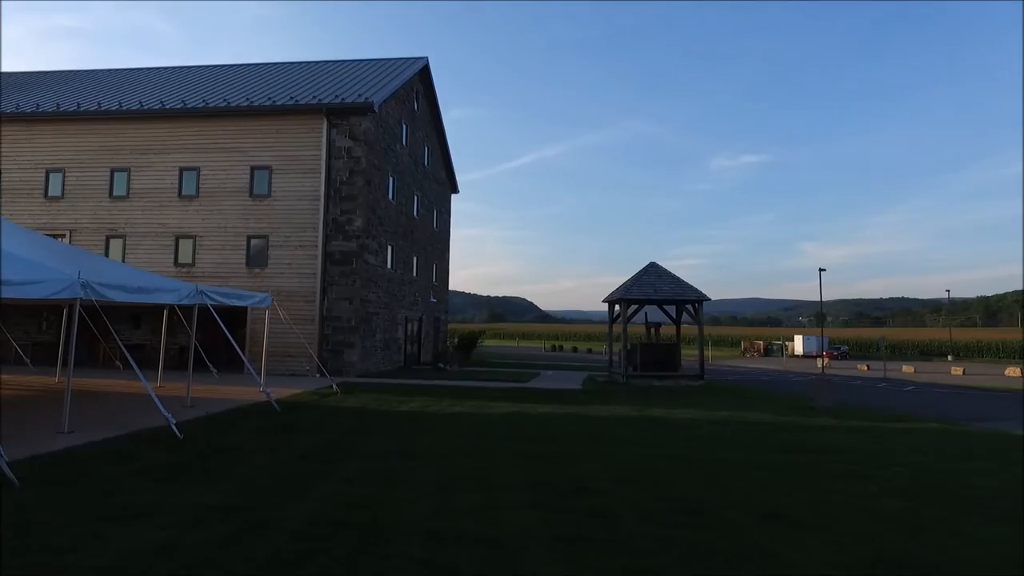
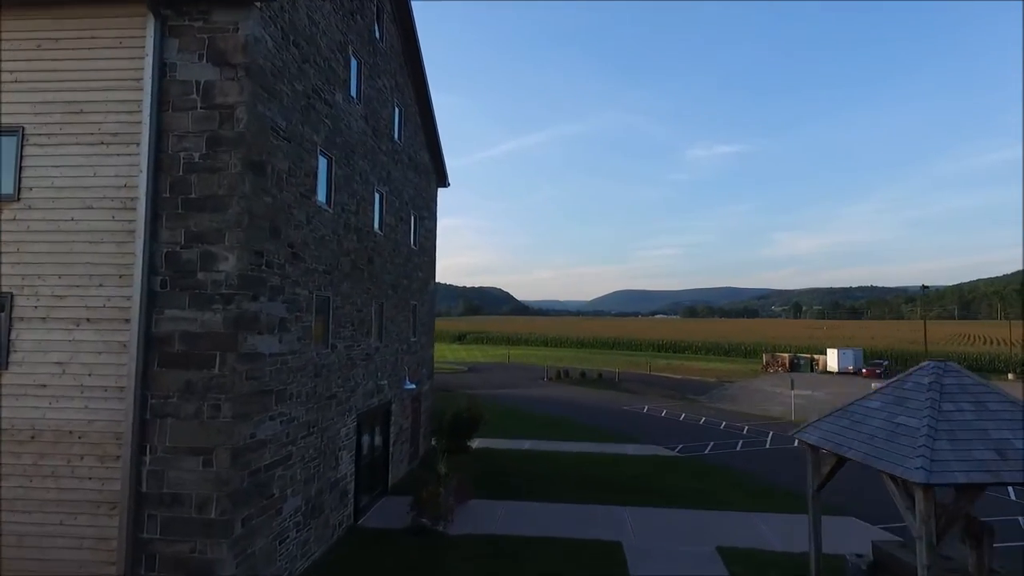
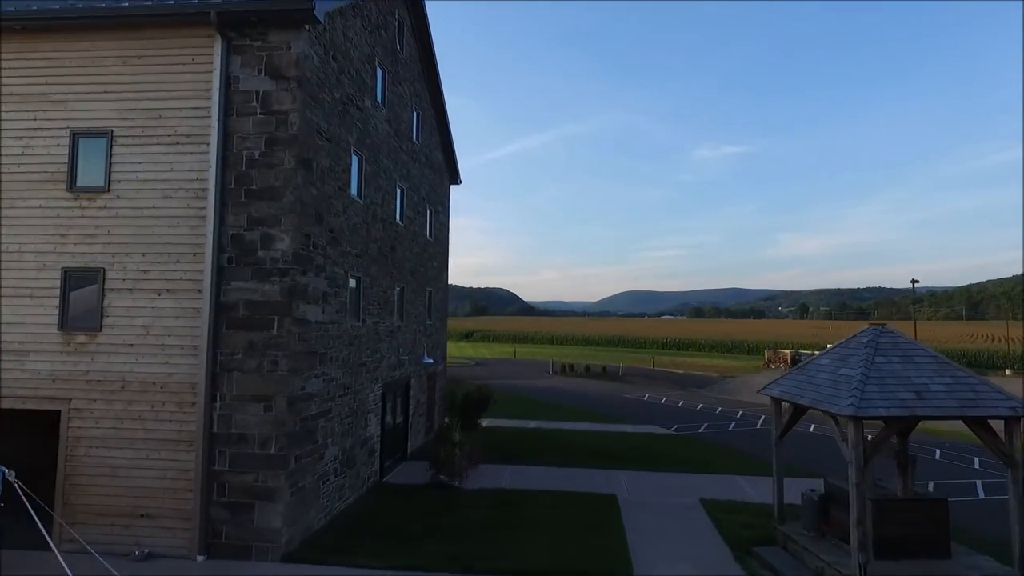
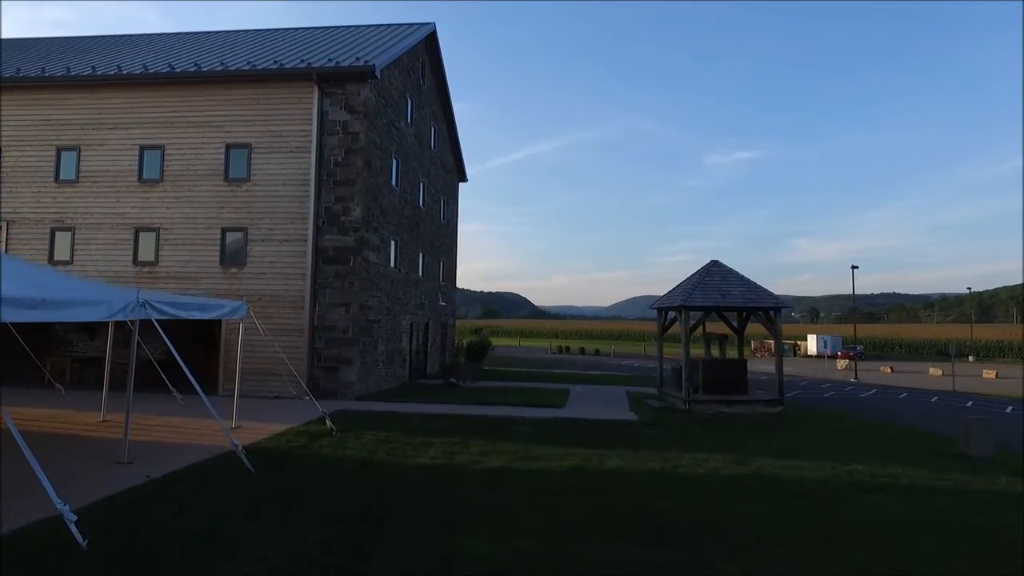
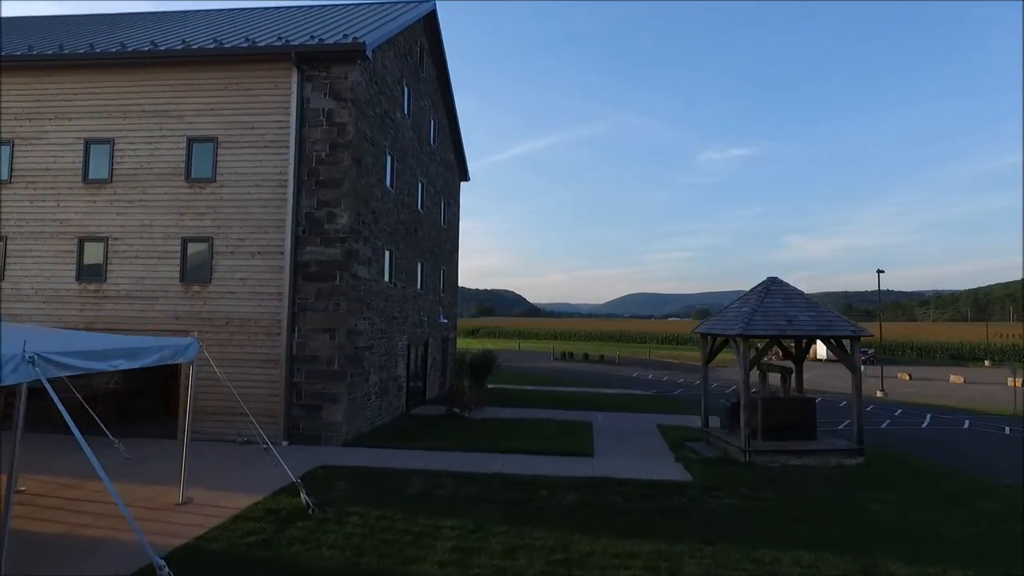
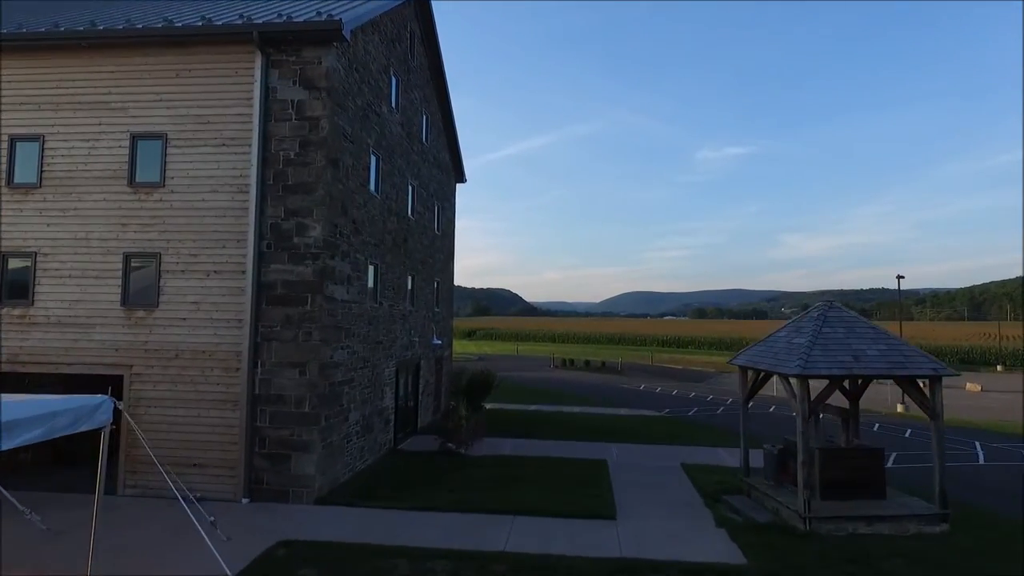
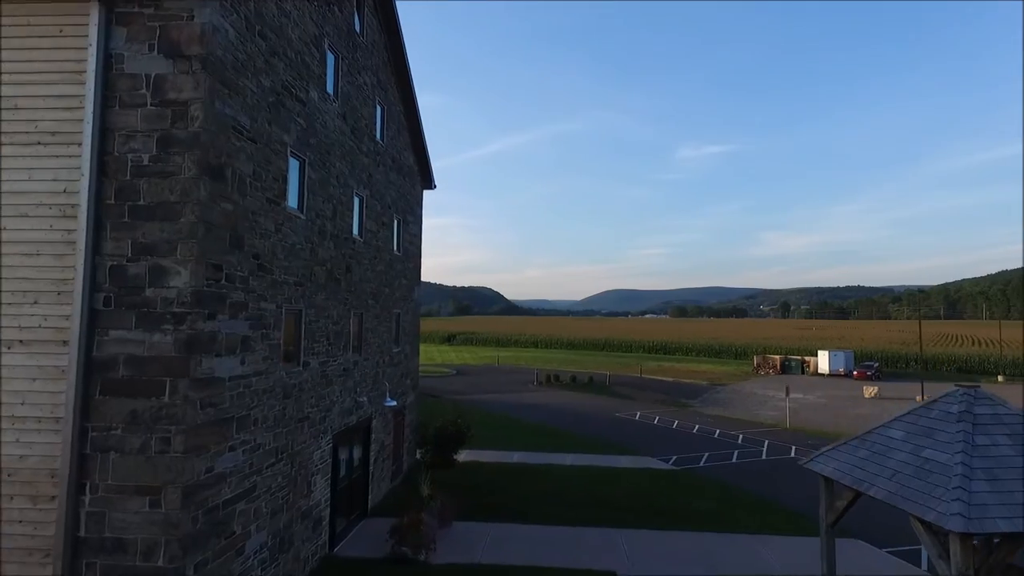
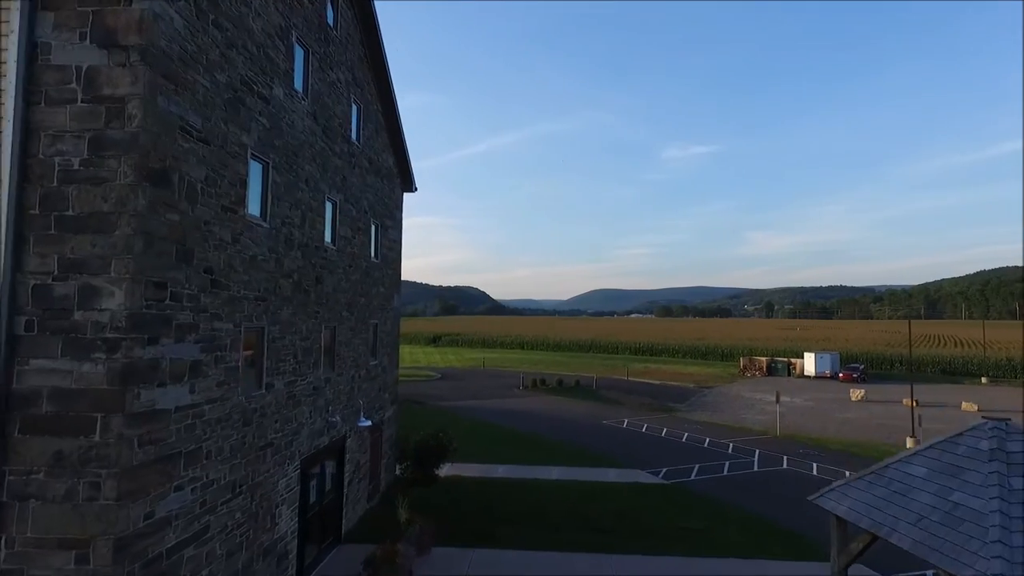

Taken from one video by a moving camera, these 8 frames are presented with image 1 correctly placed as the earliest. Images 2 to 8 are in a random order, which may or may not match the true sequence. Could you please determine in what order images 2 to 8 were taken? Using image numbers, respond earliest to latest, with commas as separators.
4, 5, 6, 3, 2, 7, 8
